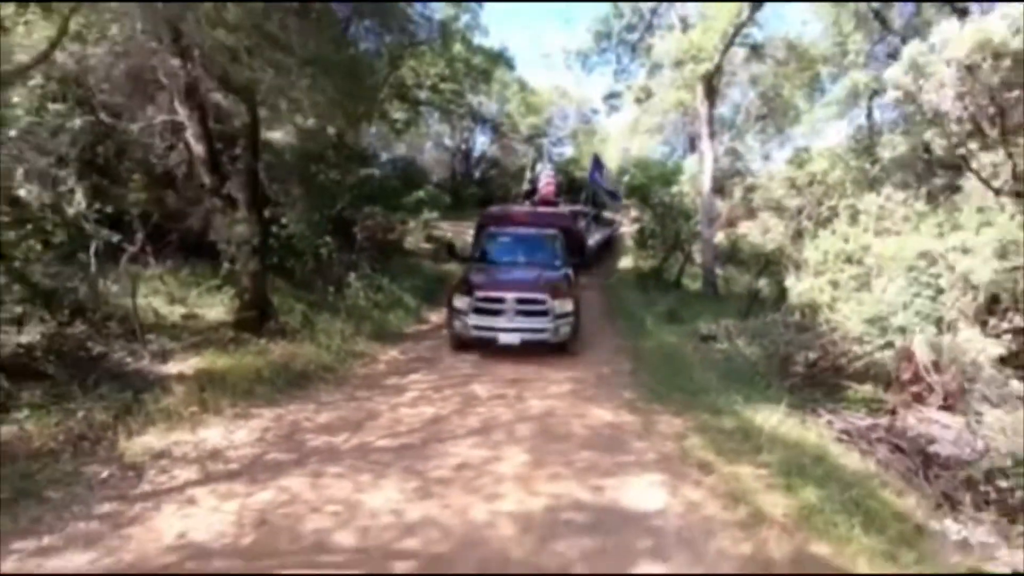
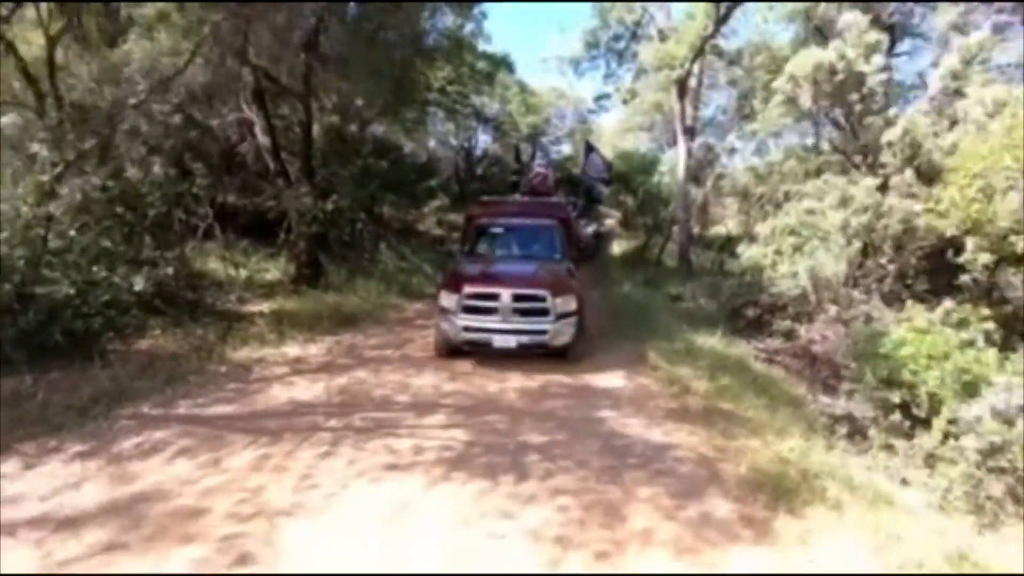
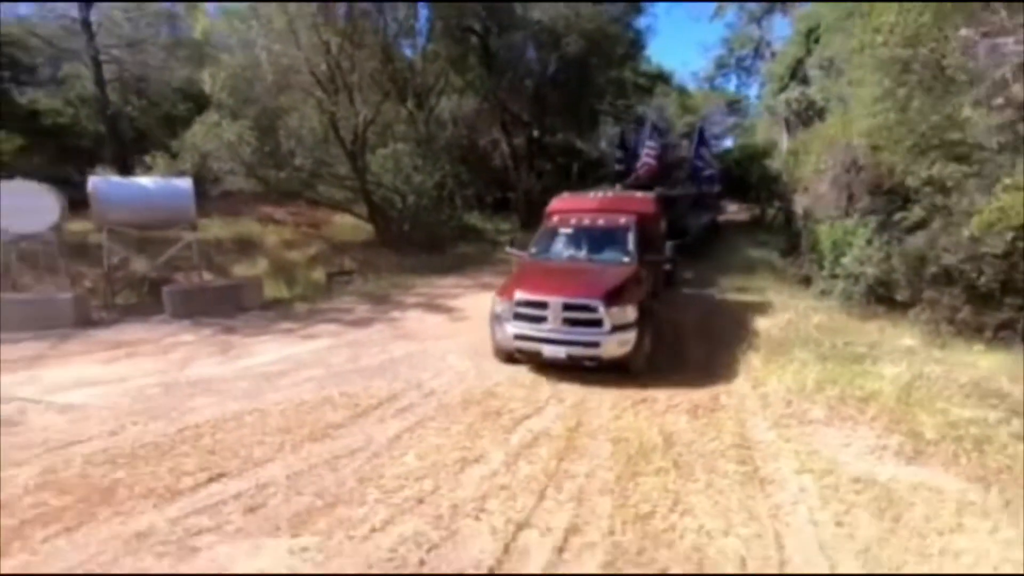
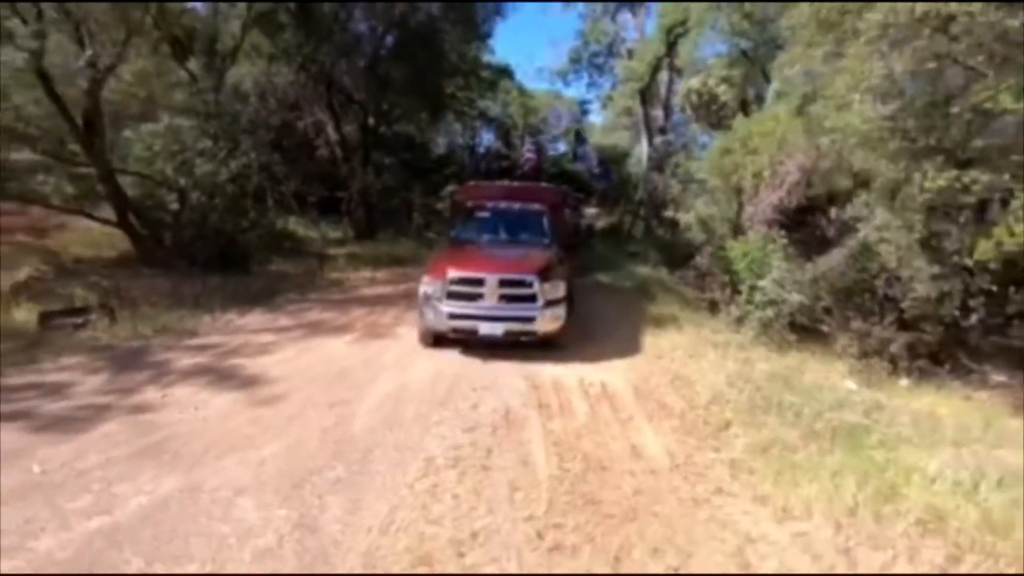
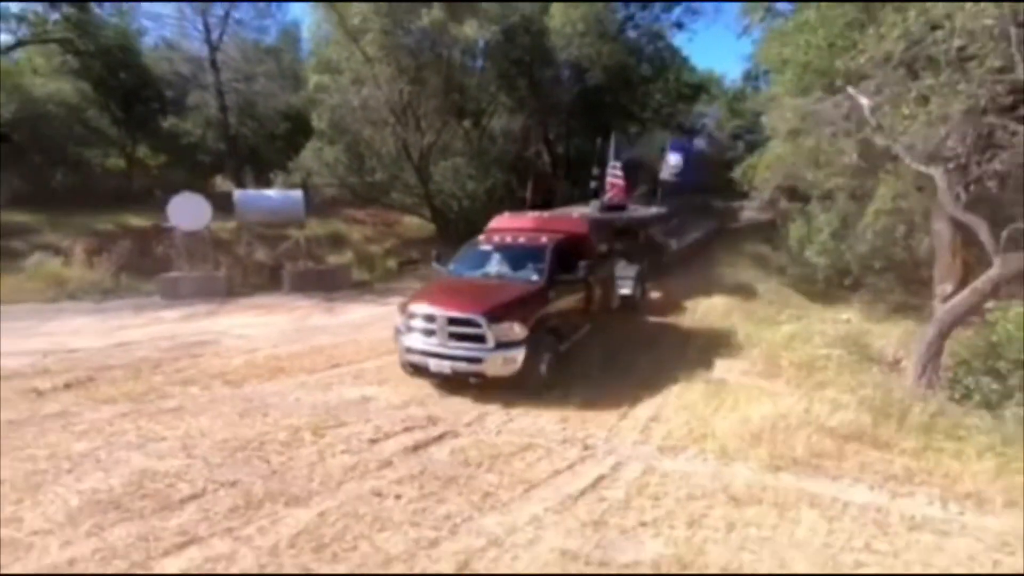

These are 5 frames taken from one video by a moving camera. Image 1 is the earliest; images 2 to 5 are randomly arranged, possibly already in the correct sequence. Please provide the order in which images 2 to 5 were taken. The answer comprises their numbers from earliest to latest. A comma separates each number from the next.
2, 4, 3, 5
